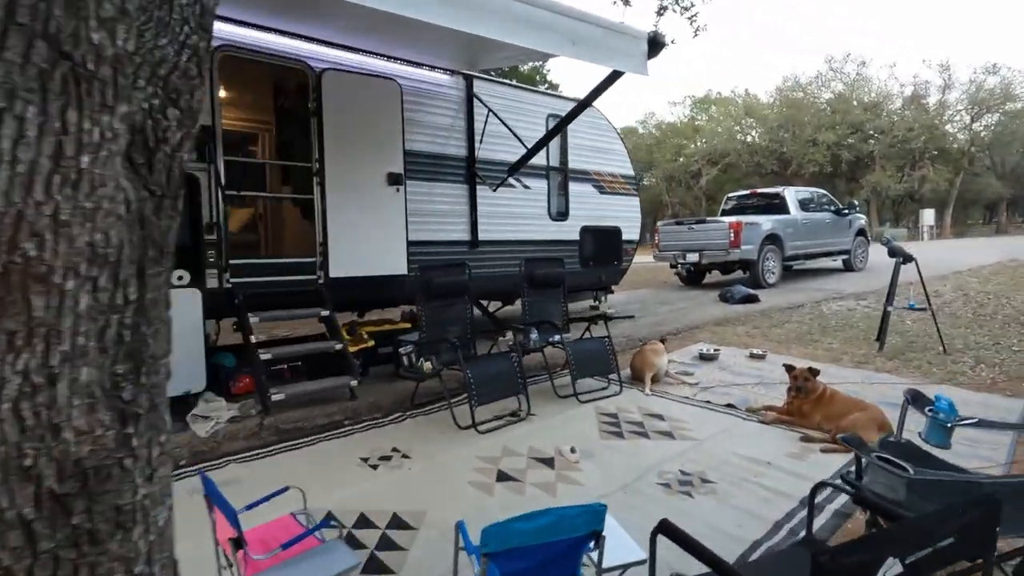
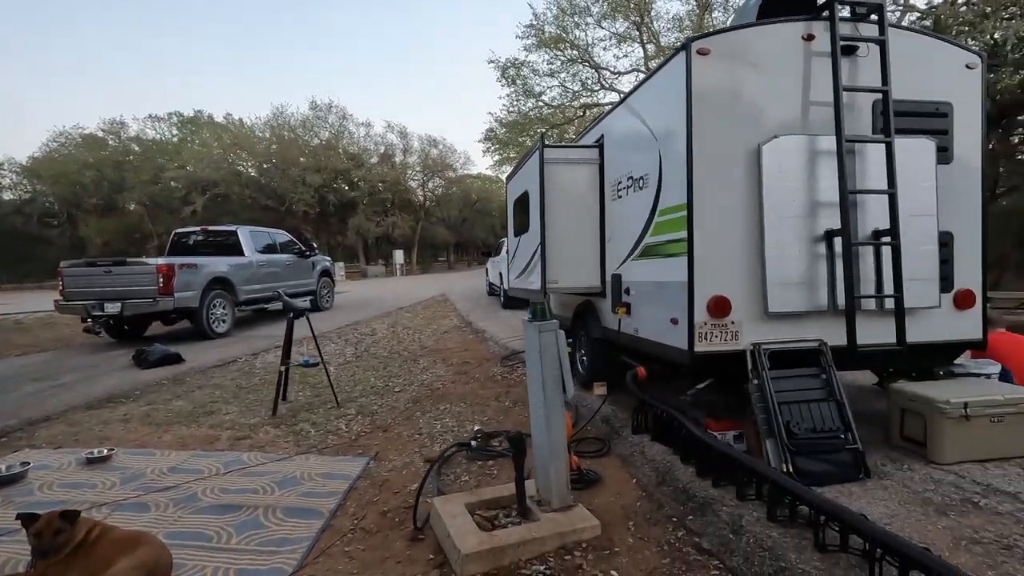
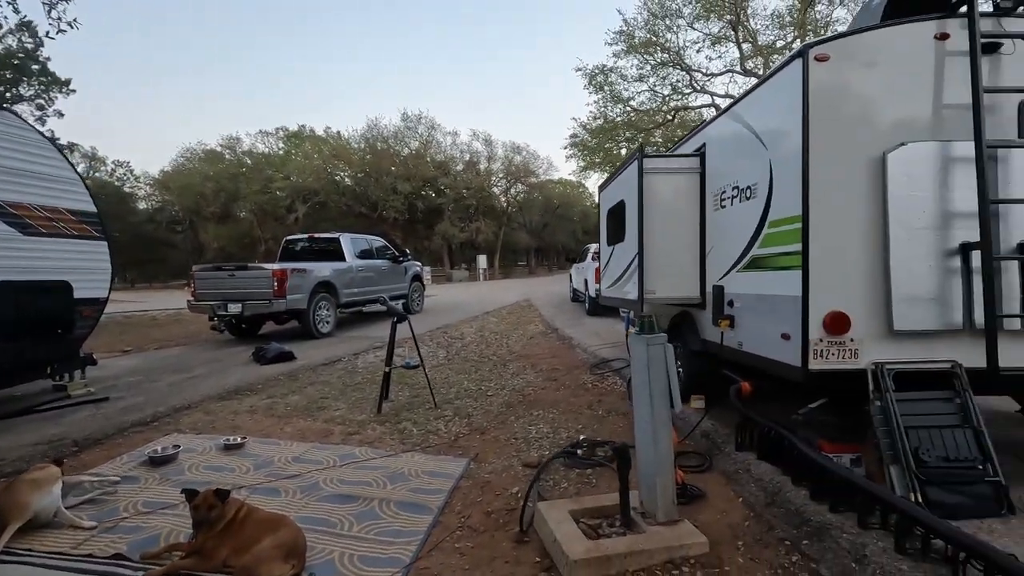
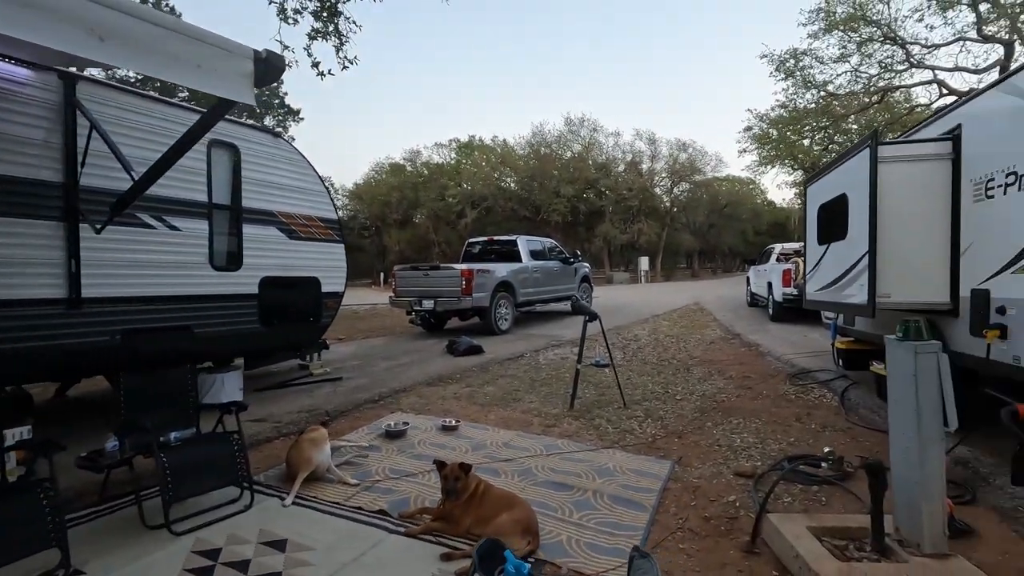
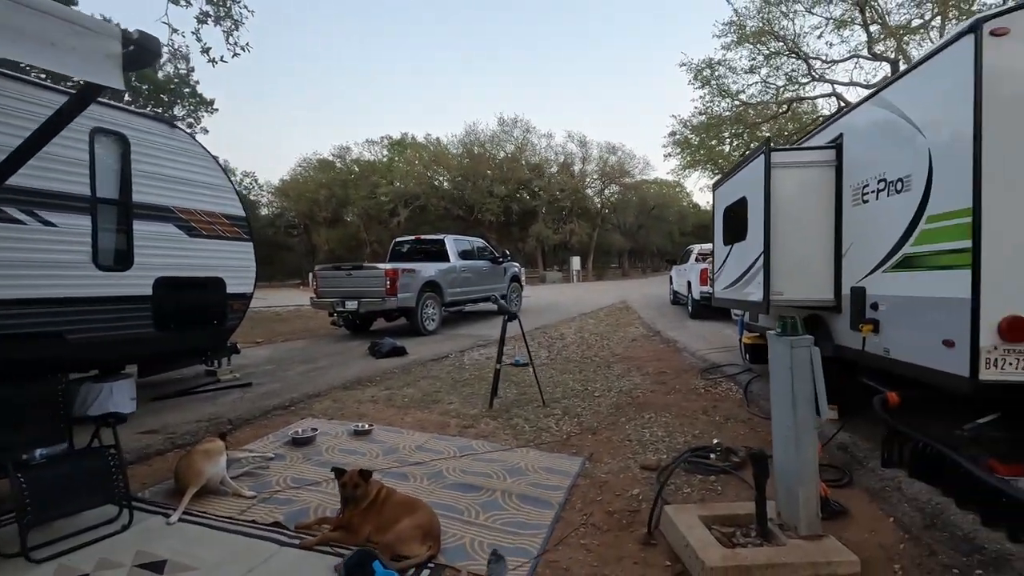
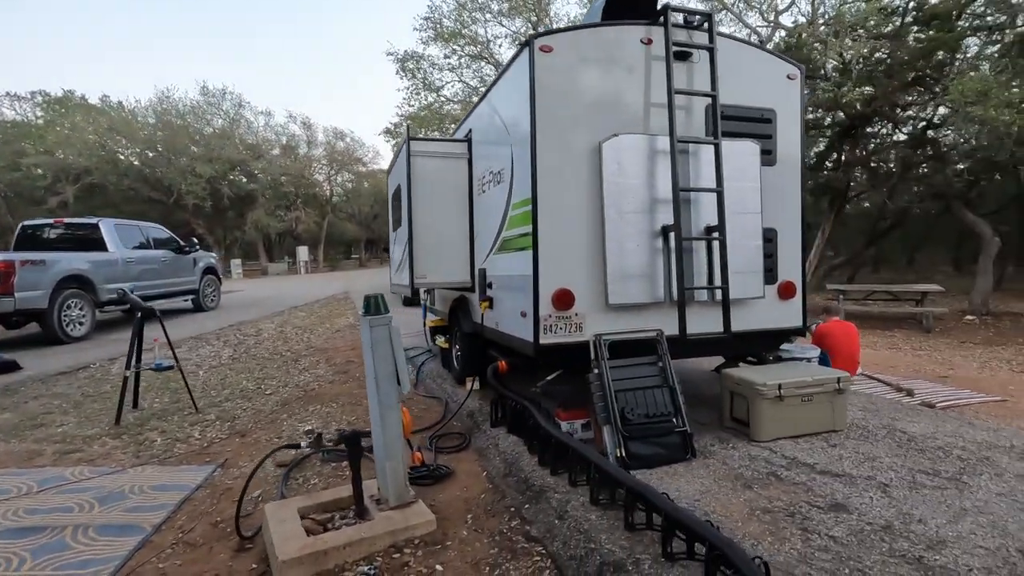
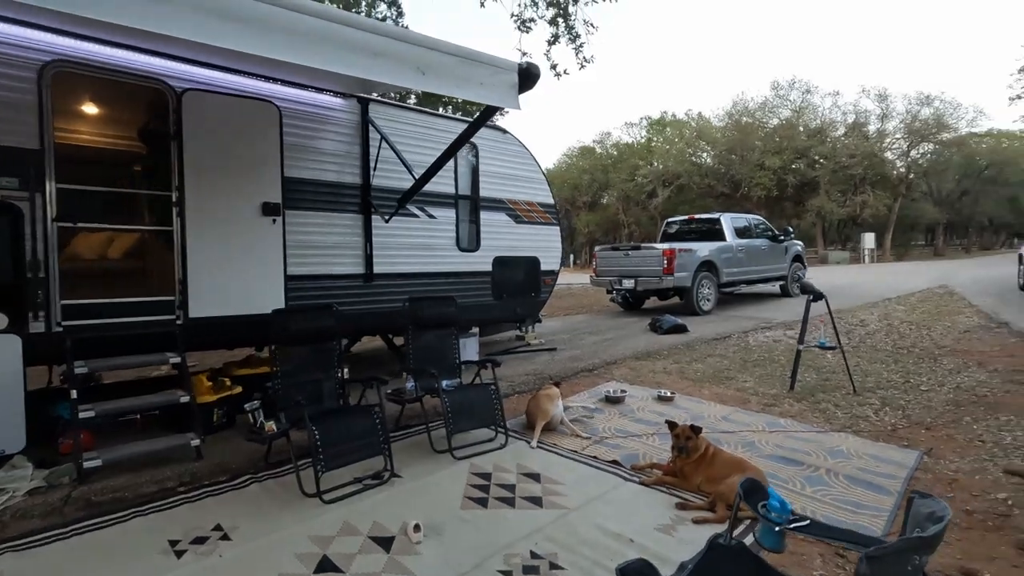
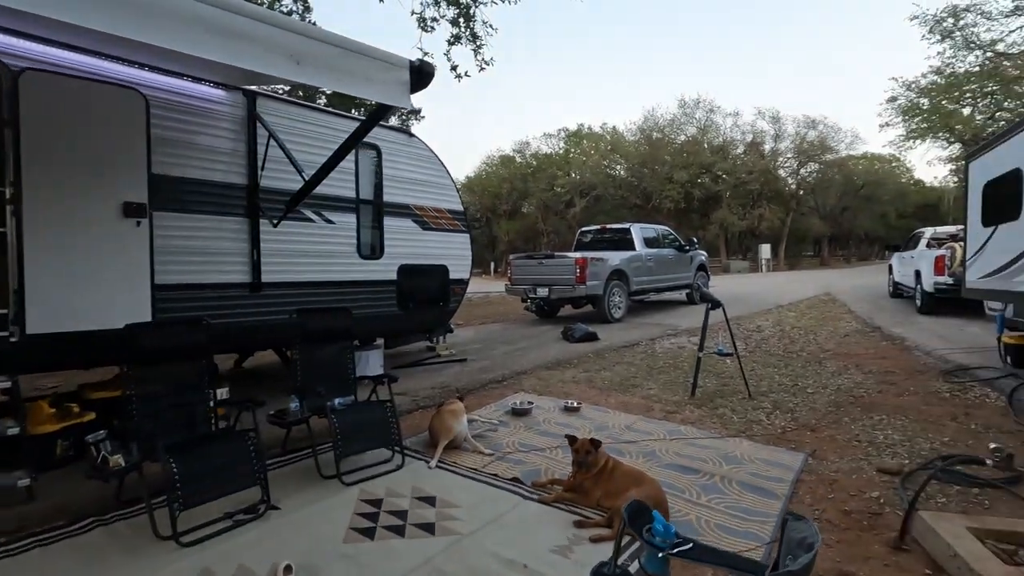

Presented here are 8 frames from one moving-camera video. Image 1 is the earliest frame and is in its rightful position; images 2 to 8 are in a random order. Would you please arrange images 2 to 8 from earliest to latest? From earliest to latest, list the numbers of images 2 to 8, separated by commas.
7, 8, 4, 5, 3, 2, 6
